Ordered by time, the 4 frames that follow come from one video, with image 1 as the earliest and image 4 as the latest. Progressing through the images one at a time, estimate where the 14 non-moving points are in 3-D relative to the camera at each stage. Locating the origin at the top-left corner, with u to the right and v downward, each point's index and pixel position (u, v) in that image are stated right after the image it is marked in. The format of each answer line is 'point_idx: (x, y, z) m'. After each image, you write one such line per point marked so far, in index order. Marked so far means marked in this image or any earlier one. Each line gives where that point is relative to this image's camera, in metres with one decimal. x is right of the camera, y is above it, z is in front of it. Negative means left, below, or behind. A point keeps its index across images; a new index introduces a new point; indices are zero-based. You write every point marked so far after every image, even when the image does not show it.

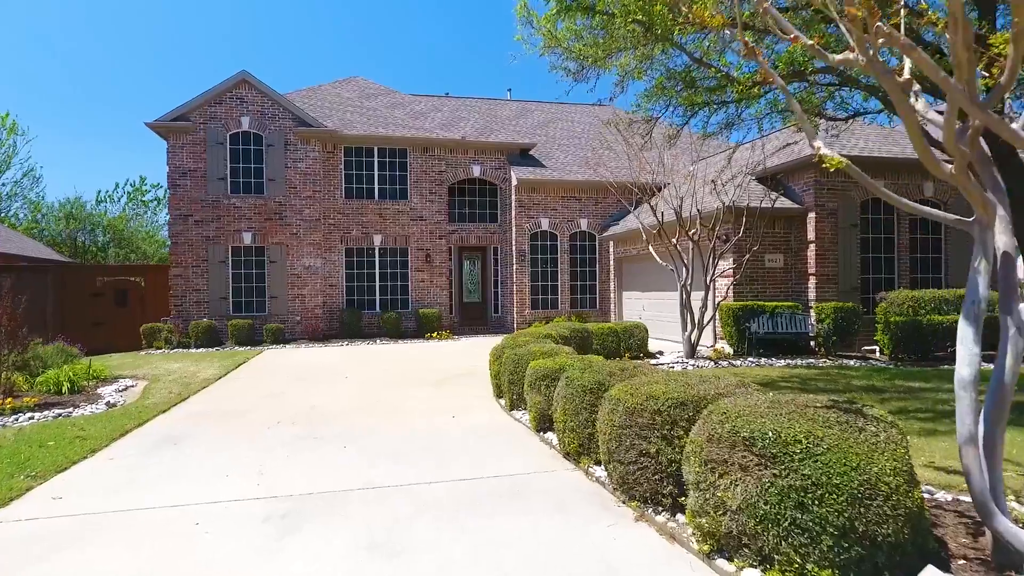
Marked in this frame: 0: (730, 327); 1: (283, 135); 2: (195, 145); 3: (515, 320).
0: (+4.0, -0.7, +11.6) m
1: (-6.2, +4.1, +16.9) m
2: (-8.4, +3.8, +16.5) m
3: (+0.1, -0.9, +17.8) m
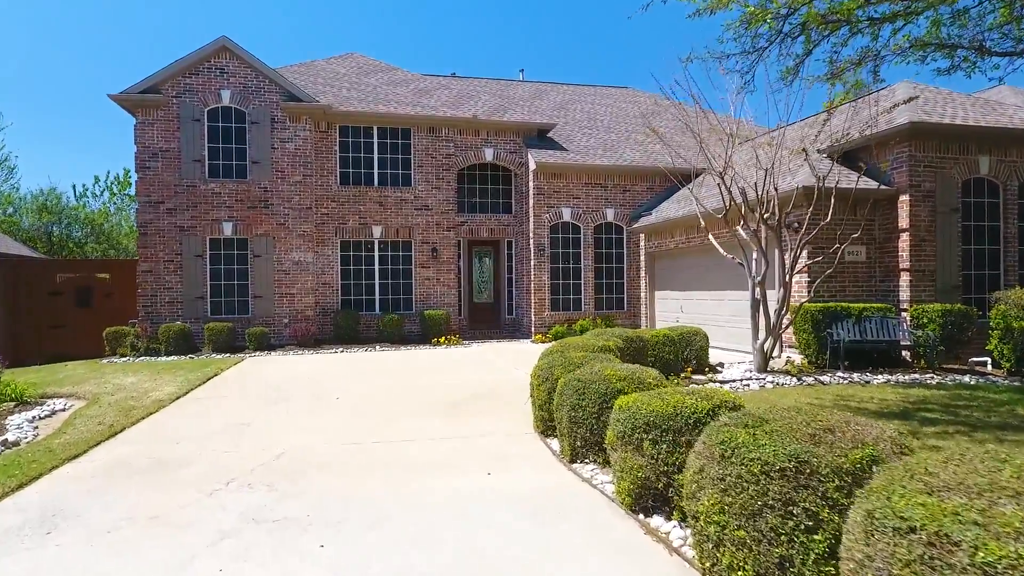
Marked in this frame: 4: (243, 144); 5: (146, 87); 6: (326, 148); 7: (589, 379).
0: (+4.5, -0.7, +9.5) m
1: (-5.7, +4.2, +14.7) m
2: (-7.9, +3.8, +14.4) m
3: (+0.5, -0.9, +15.6) m
4: (-6.3, +3.4, +14.8) m
5: (-8.3, +4.5, +14.2) m
6: (-4.5, +3.4, +15.3) m
7: (+0.6, -0.7, +4.6) m
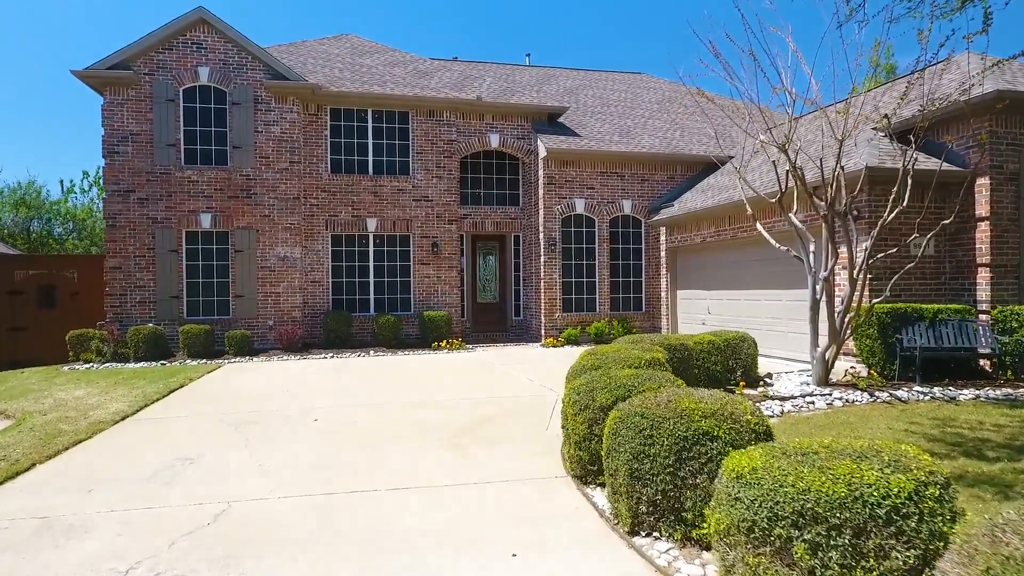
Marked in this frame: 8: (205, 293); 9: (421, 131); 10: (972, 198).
0: (+4.6, -0.7, +8.1) m
1: (-5.5, +4.2, +13.3) m
2: (-7.7, +3.8, +12.9) m
3: (+0.7, -0.8, +14.2) m
4: (-6.2, +3.4, +13.4) m
5: (-8.1, +4.6, +12.7) m
6: (-4.3, +3.4, +13.9) m
7: (+0.7, -0.6, +3.2) m
8: (-6.5, -0.1, +13.3) m
9: (-2.1, +3.6, +14.4) m
10: (+6.3, +1.2, +8.6) m
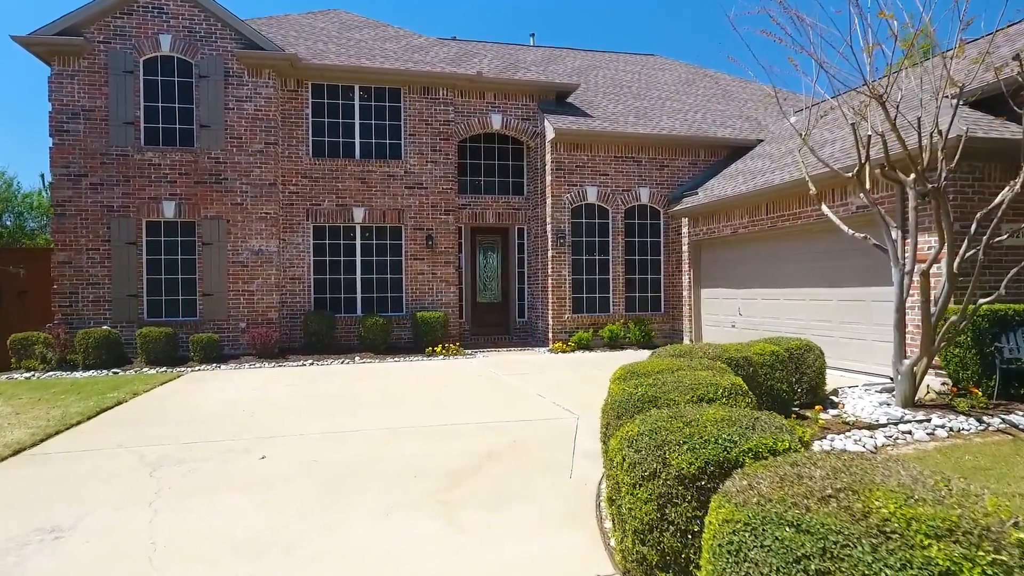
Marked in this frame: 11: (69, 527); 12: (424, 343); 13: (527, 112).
0: (+4.7, -0.7, +6.5) m
1: (-5.4, +4.2, +11.8) m
2: (-7.6, +3.9, +11.4) m
3: (+0.8, -0.8, +12.7) m
4: (-6.1, +3.5, +11.8) m
5: (-8.0, +4.6, +11.2) m
6: (-4.2, +3.5, +12.3) m
7: (+0.8, -0.6, +1.6) m
8: (-6.4, -0.1, +11.8) m
9: (-2.0, +3.7, +12.9) m
10: (+6.4, +1.2, +7.0) m
11: (-2.5, -1.3, +3.5) m
12: (-1.7, -1.1, +12.4) m
13: (+0.3, +3.8, +13.5) m
